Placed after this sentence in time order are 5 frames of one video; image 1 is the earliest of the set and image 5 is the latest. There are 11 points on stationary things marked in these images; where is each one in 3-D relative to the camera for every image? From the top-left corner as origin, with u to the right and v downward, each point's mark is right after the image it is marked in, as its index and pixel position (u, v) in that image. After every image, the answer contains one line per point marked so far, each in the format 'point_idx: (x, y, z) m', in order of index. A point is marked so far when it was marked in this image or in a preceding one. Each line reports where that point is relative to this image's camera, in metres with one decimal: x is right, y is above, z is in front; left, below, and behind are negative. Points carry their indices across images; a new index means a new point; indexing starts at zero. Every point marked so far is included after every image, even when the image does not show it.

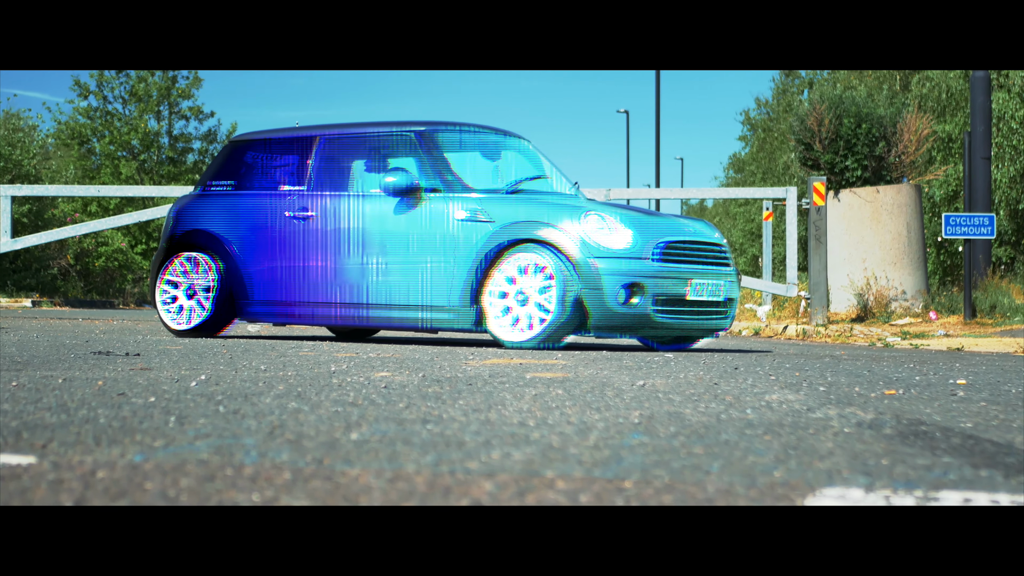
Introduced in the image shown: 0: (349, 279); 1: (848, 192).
0: (-1.3, +0.1, +7.8) m
1: (+4.8, +1.4, +14.7) m
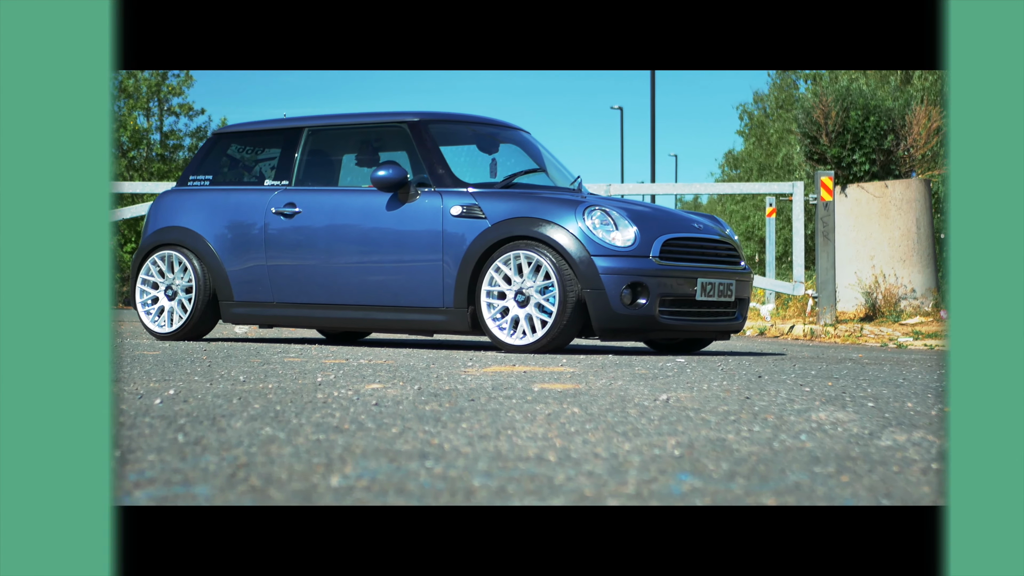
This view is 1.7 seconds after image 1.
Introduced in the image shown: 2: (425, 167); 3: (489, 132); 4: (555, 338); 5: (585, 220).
0: (-1.3, +0.1, +7.4) m
1: (+4.8, +1.4, +14.3) m
2: (-0.6, +0.9, +7.4) m
3: (-0.2, +1.2, +7.8) m
4: (+0.3, -0.3, +6.7) m
5: (+0.5, +0.4, +6.7) m
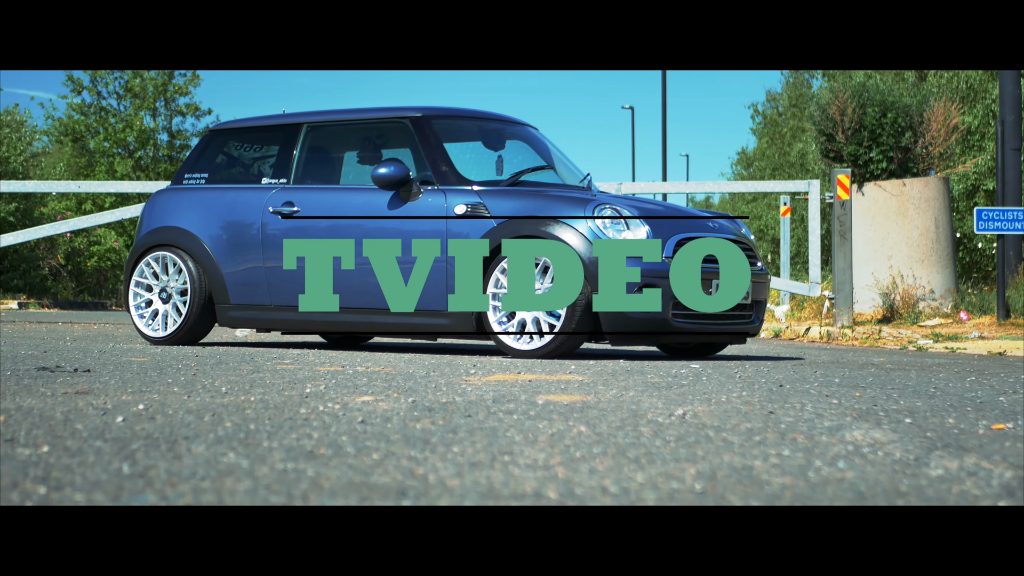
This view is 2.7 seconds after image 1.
0: (-1.2, +0.1, +7.1) m
1: (+4.9, +1.4, +13.9) m
2: (-0.6, +0.9, +7.1) m
3: (-0.1, +1.2, +7.5) m
4: (+0.3, -0.3, +6.4) m
5: (+0.5, +0.4, +6.4) m
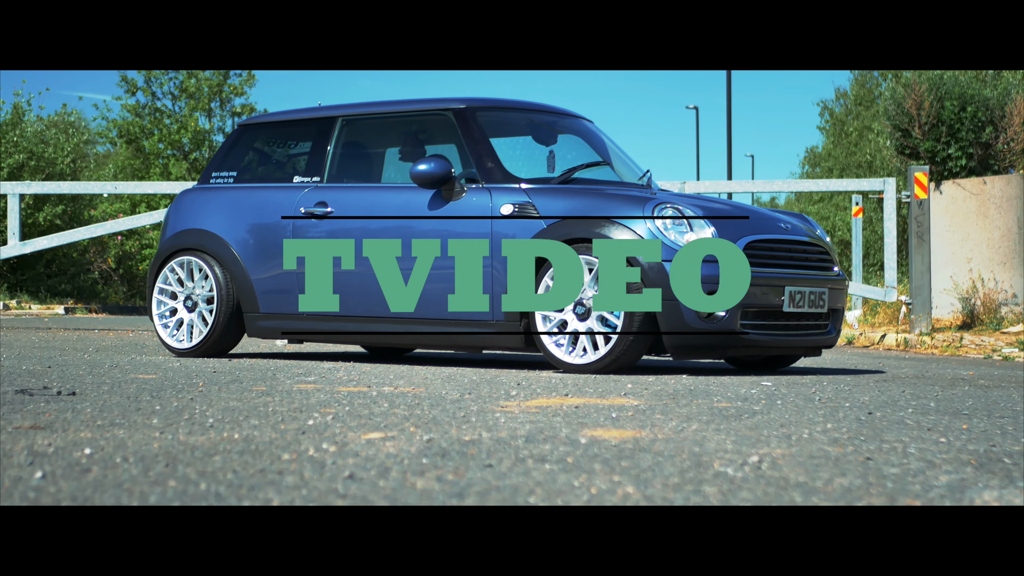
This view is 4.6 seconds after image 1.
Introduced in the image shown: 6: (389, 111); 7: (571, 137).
0: (-0.9, 0.0, +6.5) m
1: (+5.6, +1.3, +13.0) m
2: (-0.3, +0.8, +6.5) m
3: (+0.2, +1.1, +6.9) m
4: (+0.6, -0.4, +5.8) m
5: (+0.8, +0.4, +5.7) m
6: (-0.8, +1.2, +6.9) m
7: (+0.4, +1.0, +6.9) m
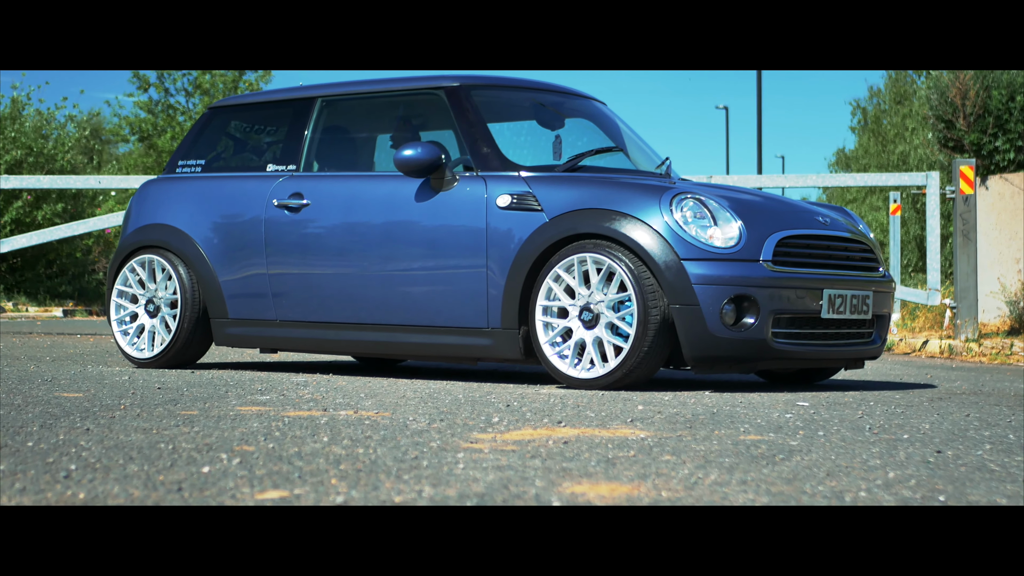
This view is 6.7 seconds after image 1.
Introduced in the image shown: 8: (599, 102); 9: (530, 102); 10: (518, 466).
0: (-0.9, 0.0, +5.7) m
1: (+5.8, +1.3, +12.0) m
2: (-0.3, +0.8, +5.7) m
3: (+0.2, +1.1, +6.1) m
4: (+0.6, -0.4, +4.9) m
5: (+0.8, +0.4, +4.9) m
6: (-0.8, +1.2, +6.1) m
7: (+0.4, +1.0, +6.1) m
8: (+0.6, +1.2, +6.5) m
9: (+0.1, +1.1, +6.0) m
10: (0.0, -0.5, +2.7) m
